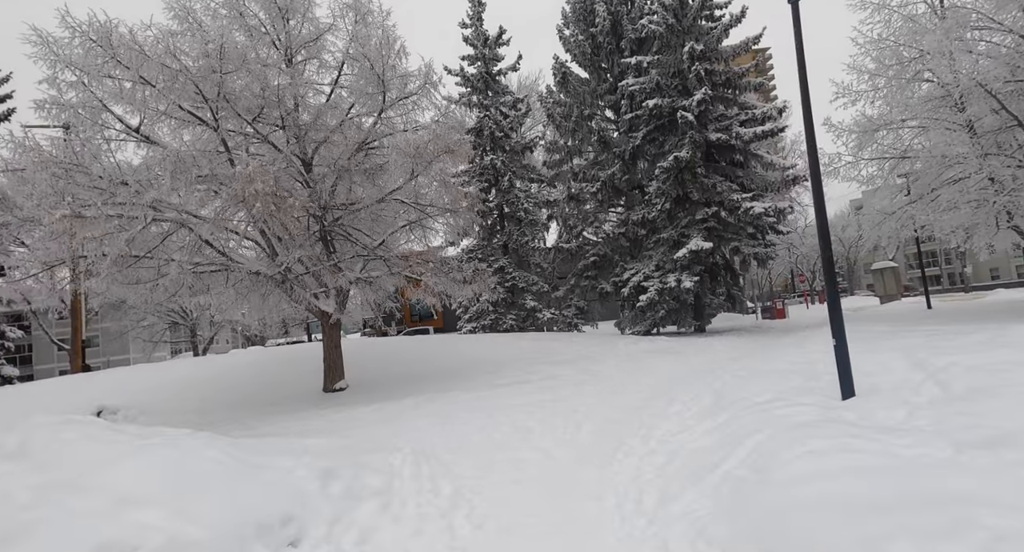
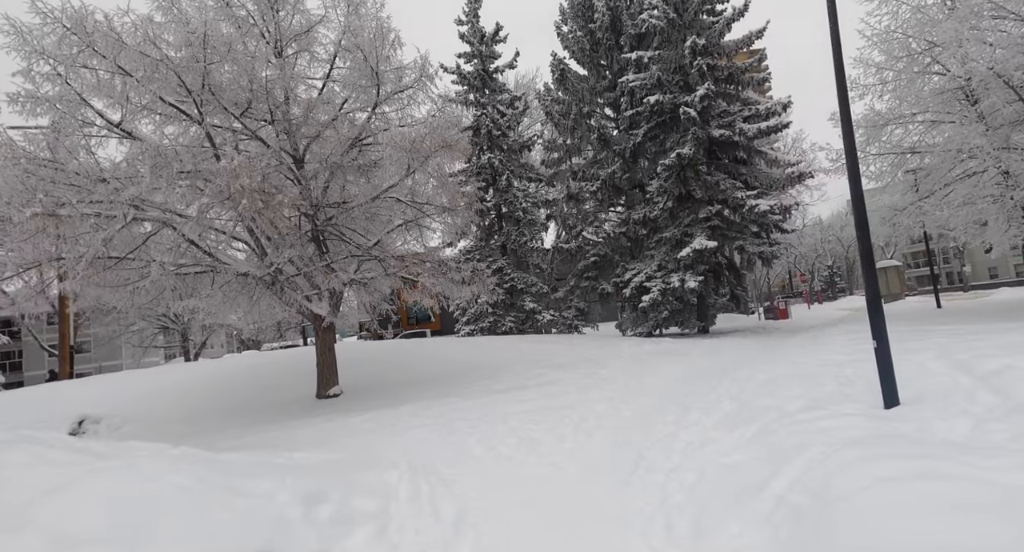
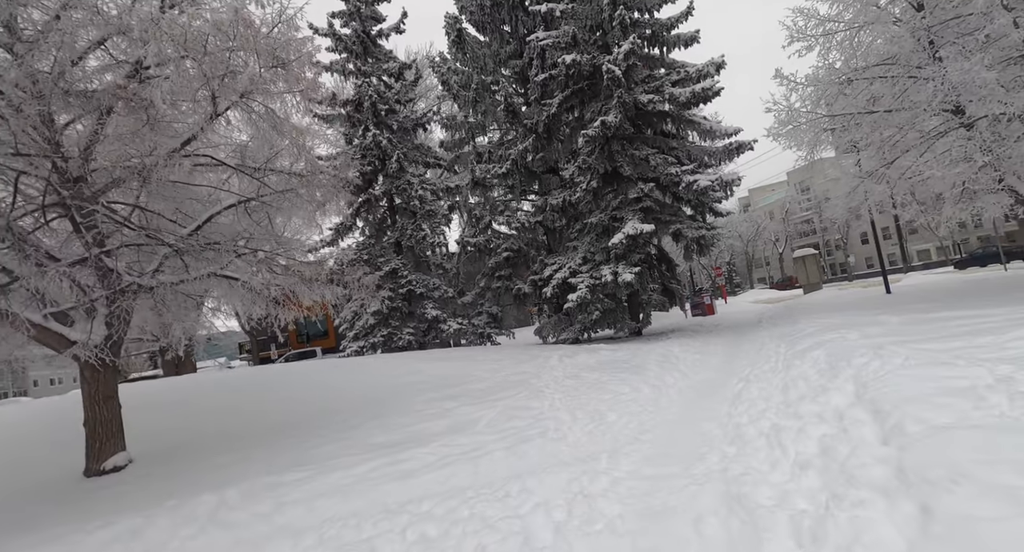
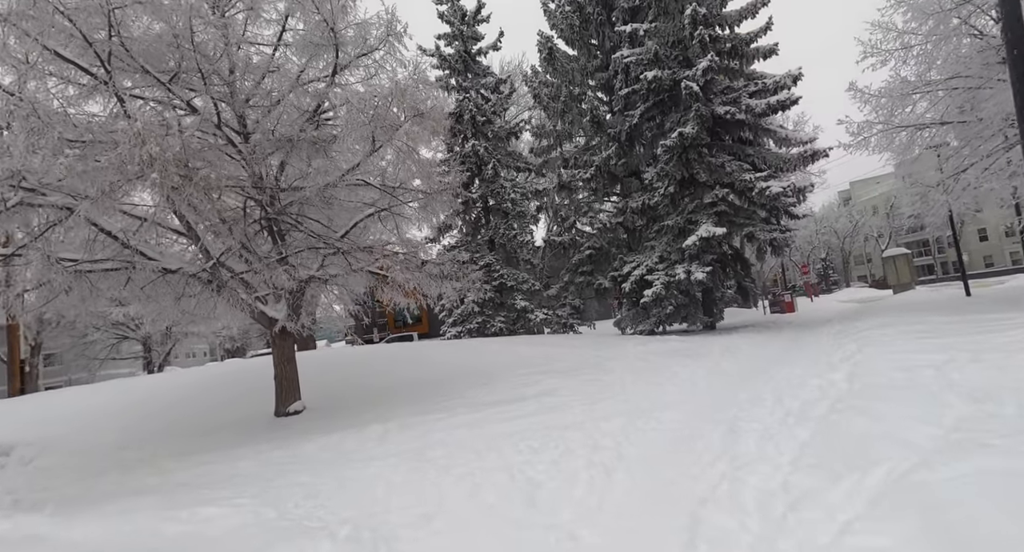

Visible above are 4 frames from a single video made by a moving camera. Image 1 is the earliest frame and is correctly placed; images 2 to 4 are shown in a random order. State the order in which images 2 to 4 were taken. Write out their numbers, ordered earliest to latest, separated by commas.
2, 4, 3
